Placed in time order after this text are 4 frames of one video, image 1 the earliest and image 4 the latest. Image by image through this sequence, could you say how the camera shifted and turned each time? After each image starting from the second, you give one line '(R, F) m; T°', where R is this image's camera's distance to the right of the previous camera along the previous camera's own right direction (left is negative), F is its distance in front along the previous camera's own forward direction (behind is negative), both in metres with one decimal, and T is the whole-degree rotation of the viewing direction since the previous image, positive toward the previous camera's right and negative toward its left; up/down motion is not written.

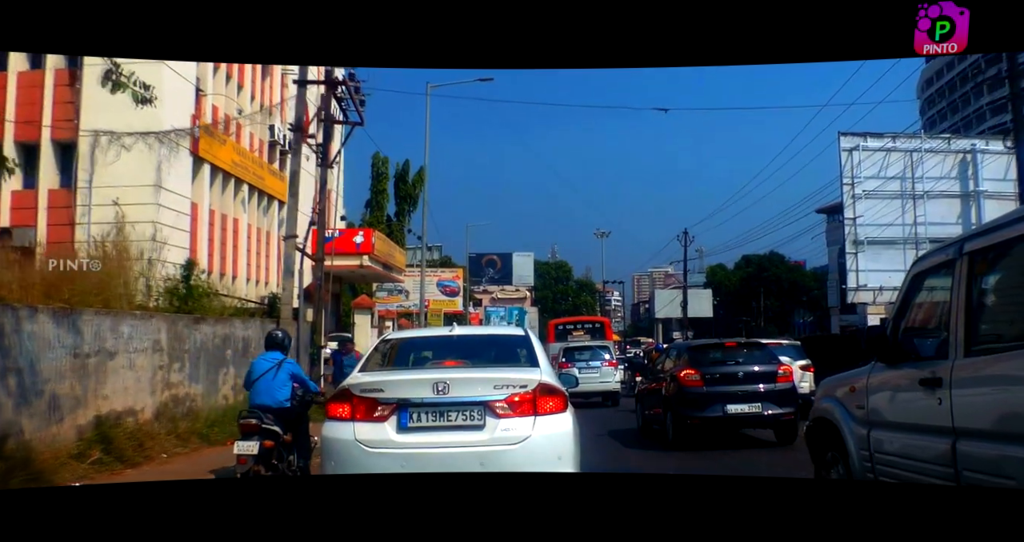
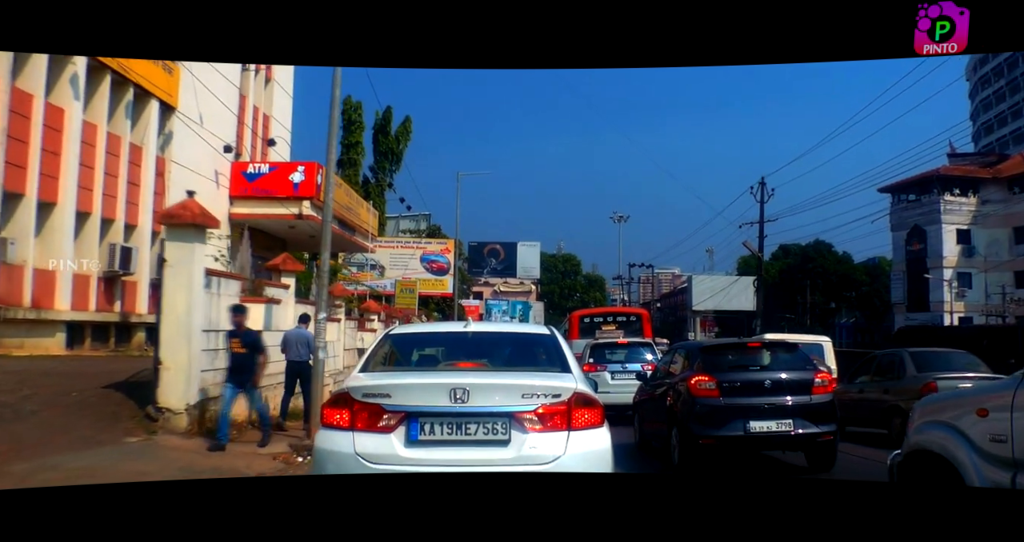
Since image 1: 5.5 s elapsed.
(0.0, +1.7) m; 0°
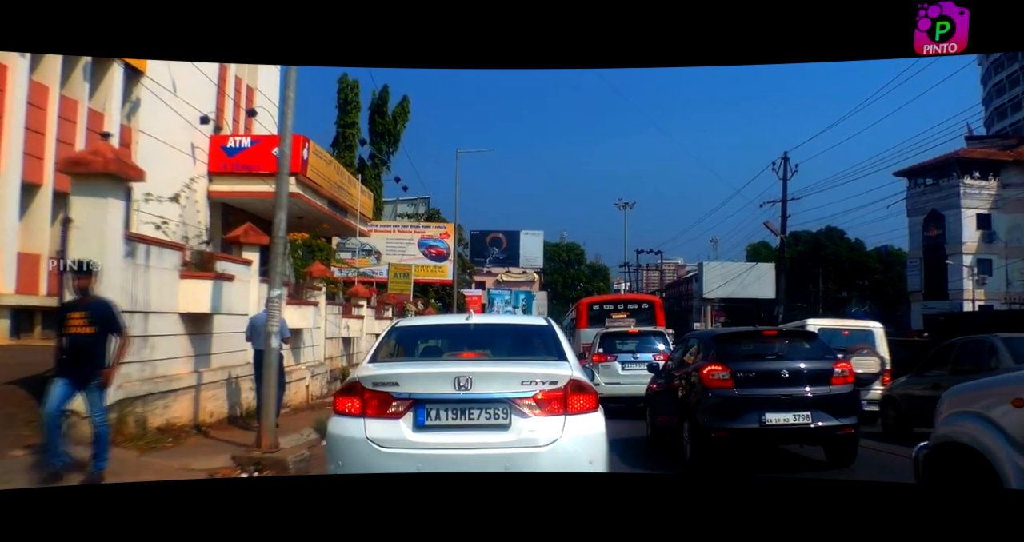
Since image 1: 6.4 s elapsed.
(0.0, +0.3) m; 0°
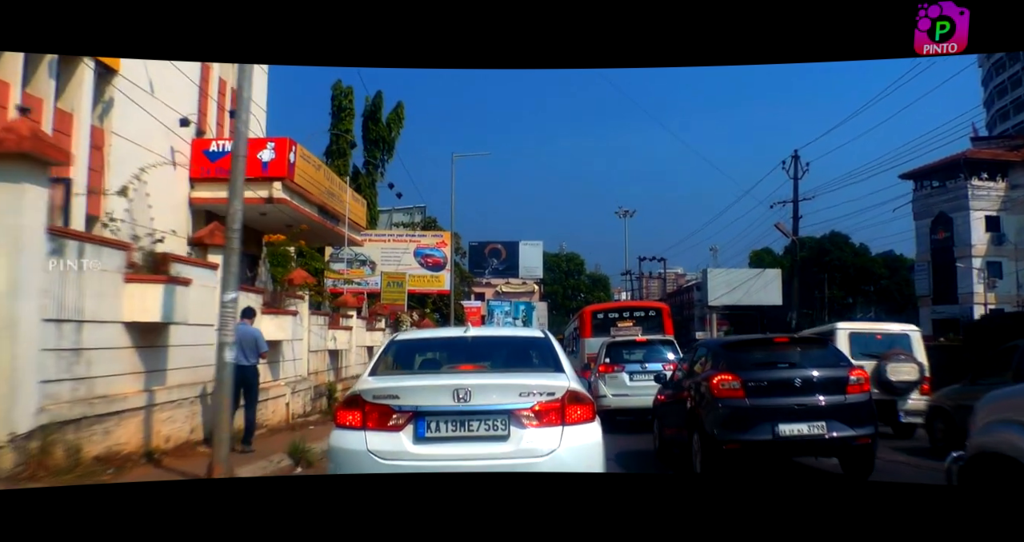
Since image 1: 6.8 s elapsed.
(0.0, +0.2) m; 0°
